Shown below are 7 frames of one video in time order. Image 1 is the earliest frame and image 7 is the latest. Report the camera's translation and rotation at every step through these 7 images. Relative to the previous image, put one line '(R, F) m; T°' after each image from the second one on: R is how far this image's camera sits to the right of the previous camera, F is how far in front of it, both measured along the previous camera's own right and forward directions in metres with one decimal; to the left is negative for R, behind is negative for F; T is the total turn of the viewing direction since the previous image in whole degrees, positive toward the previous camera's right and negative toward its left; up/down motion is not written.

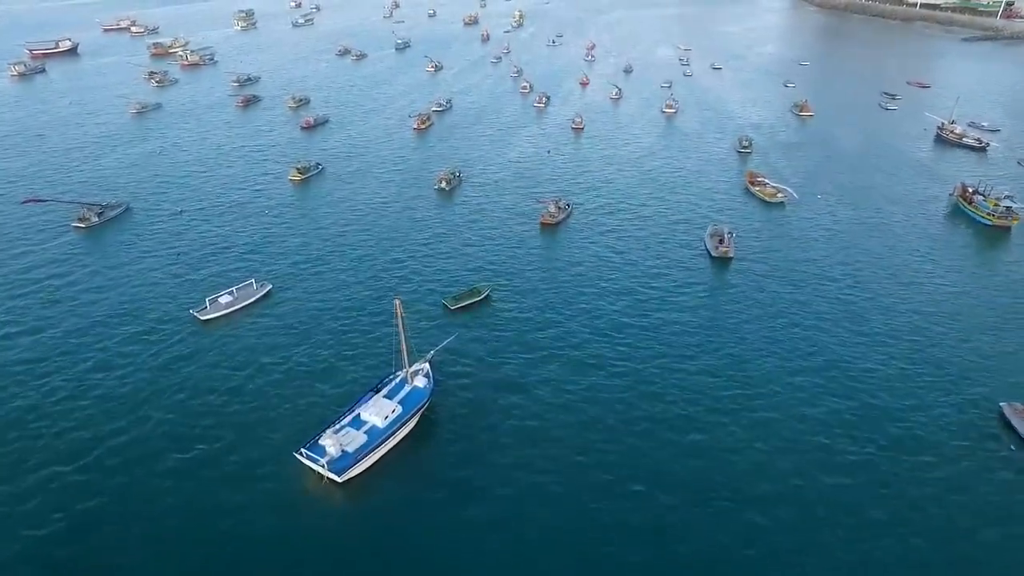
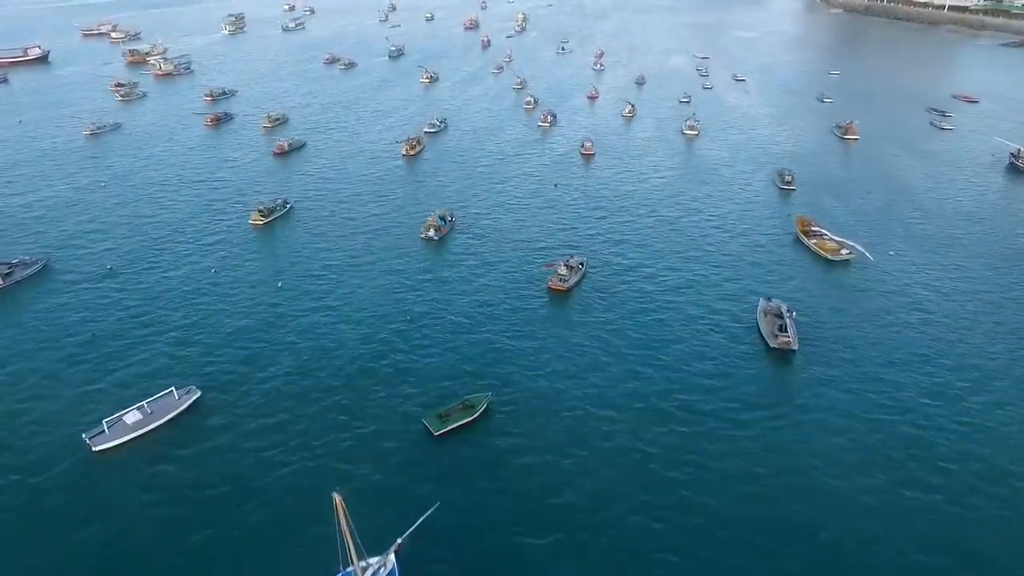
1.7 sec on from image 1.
(+0.1, +22.9) m; 0°
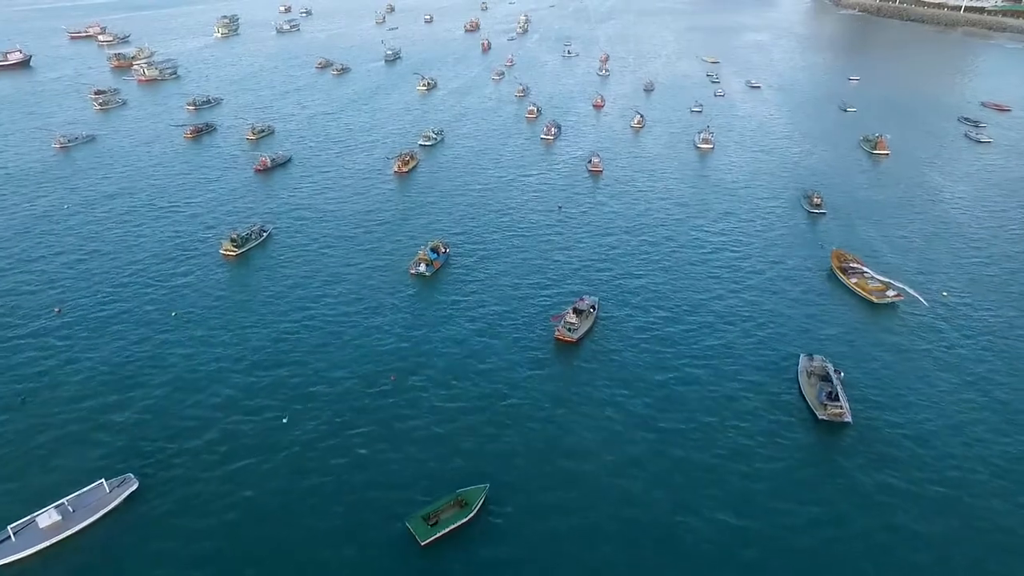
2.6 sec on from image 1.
(0.0, +12.4) m; 0°
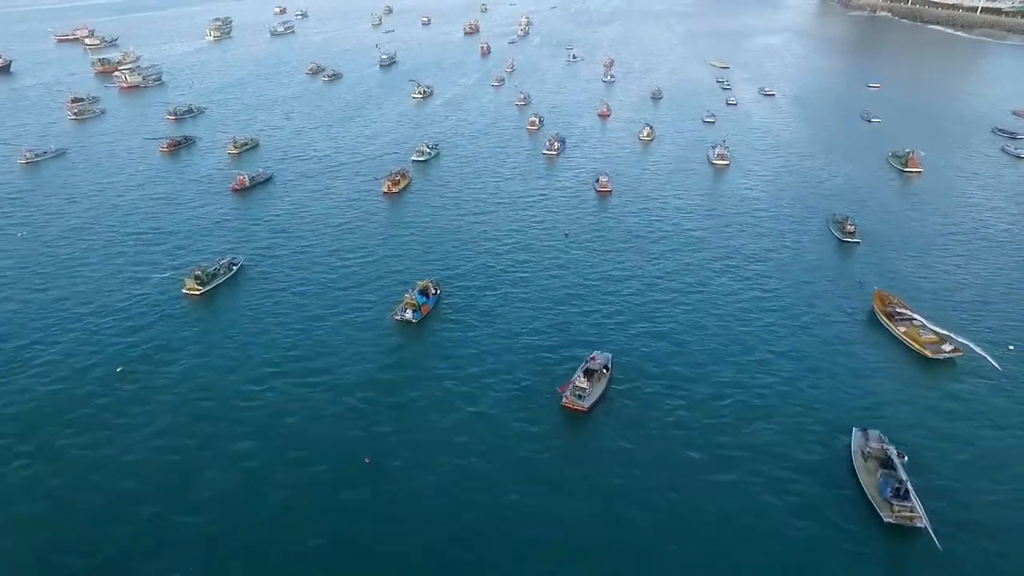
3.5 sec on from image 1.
(+0.2, +12.2) m; 0°
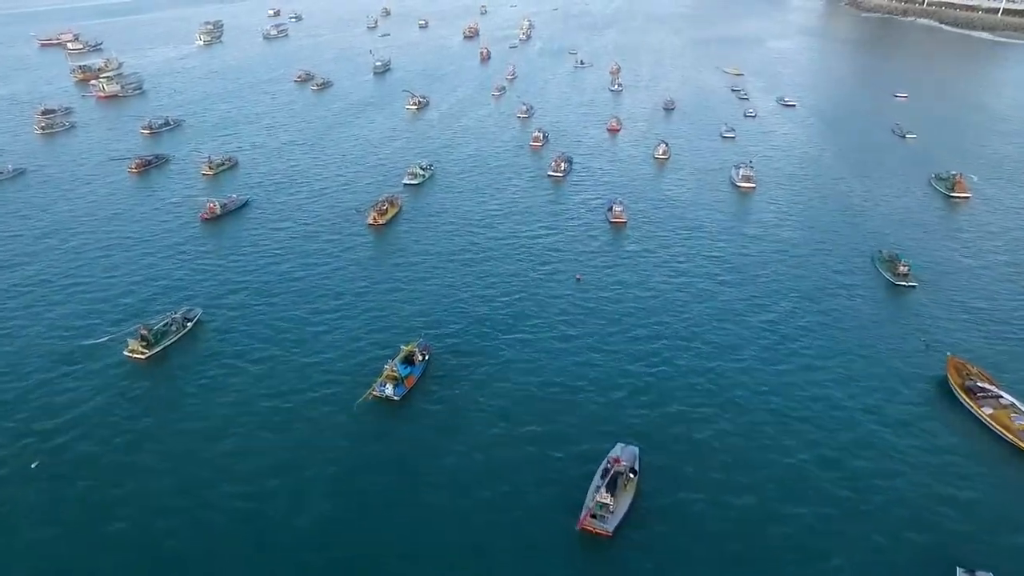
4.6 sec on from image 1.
(-0.1, +14.9) m; 0°
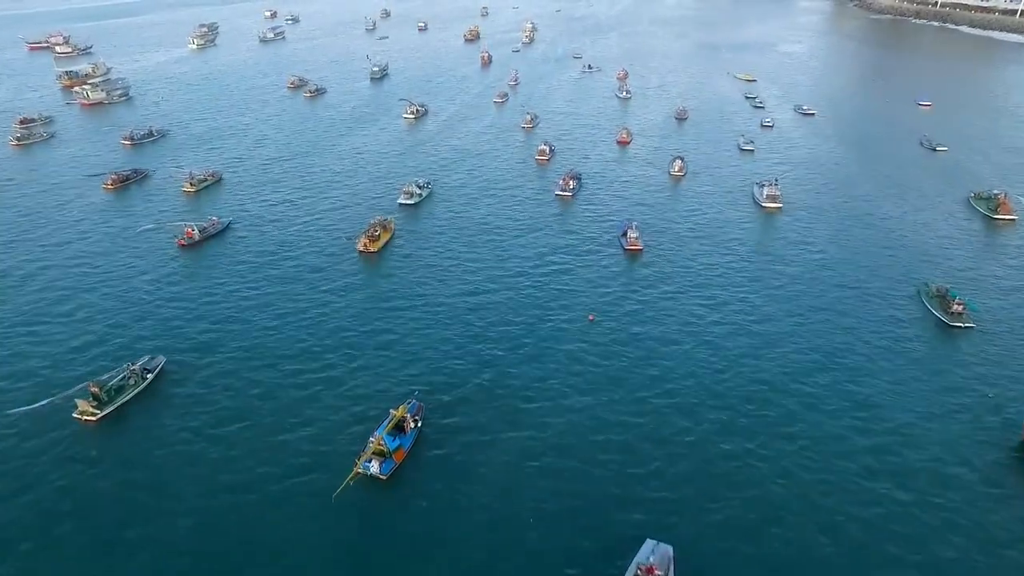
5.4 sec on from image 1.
(-0.3, +10.7) m; 0°
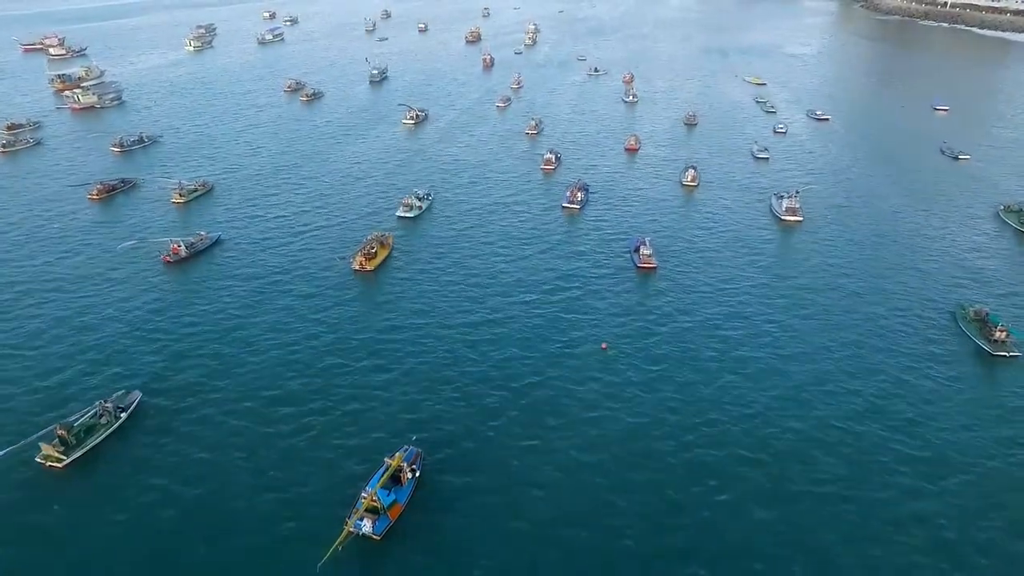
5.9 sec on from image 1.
(-0.4, +6.5) m; 0°
